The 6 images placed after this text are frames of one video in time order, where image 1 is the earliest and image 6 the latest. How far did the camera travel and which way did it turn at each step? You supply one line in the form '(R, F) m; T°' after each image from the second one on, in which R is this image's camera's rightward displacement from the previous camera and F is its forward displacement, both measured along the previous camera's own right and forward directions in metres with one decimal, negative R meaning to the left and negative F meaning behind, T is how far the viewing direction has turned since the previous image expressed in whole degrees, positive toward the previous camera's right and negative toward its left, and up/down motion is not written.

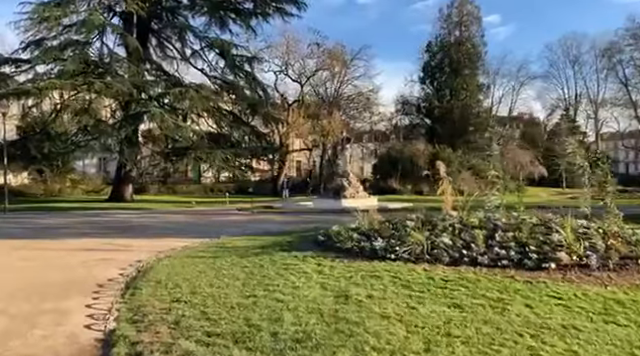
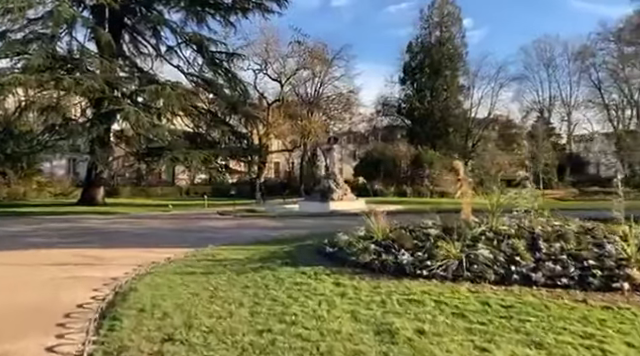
(-0.5, +1.2) m; +3°
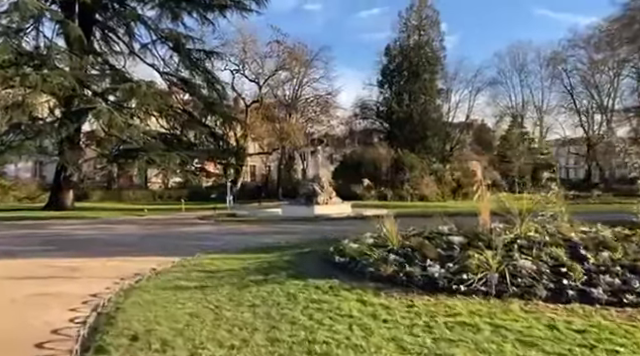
(-0.5, +0.9) m; +3°
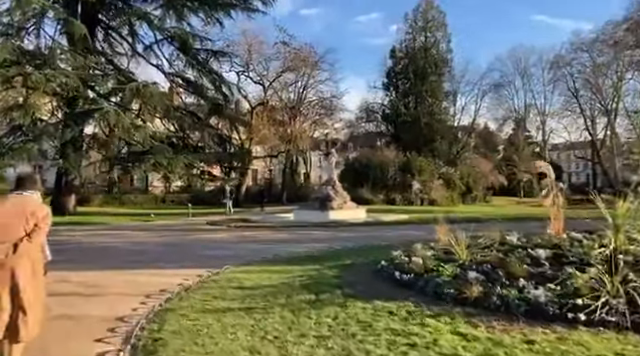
(-0.7, +1.0) m; 0°
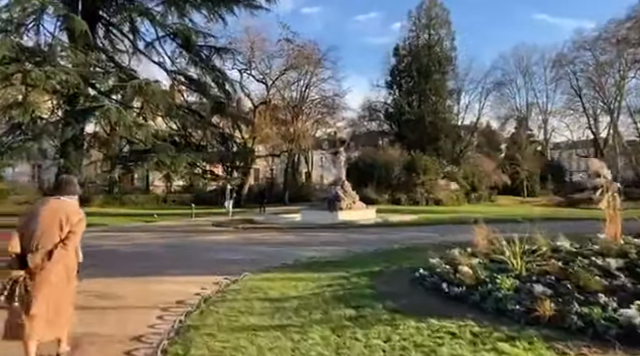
(-0.4, +0.7) m; 0°
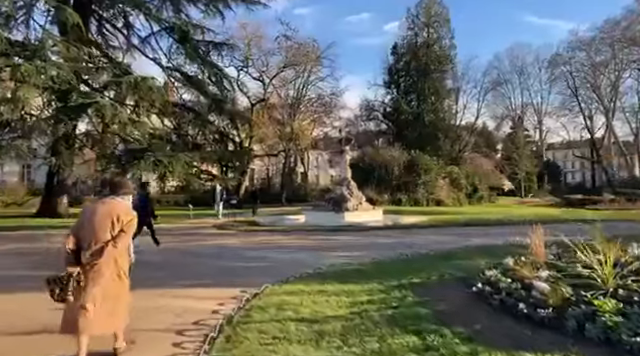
(-0.5, +1.0) m; +1°
